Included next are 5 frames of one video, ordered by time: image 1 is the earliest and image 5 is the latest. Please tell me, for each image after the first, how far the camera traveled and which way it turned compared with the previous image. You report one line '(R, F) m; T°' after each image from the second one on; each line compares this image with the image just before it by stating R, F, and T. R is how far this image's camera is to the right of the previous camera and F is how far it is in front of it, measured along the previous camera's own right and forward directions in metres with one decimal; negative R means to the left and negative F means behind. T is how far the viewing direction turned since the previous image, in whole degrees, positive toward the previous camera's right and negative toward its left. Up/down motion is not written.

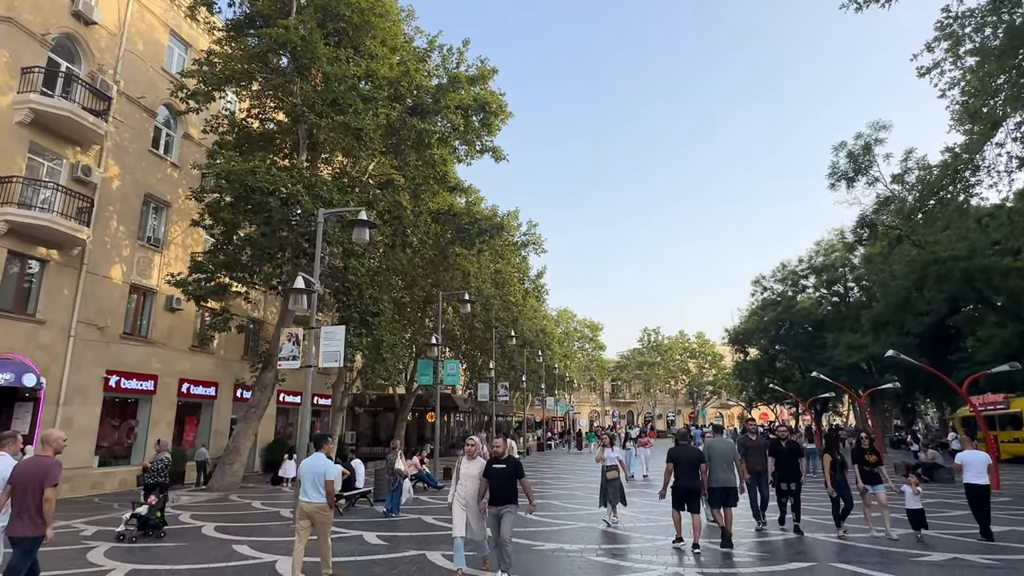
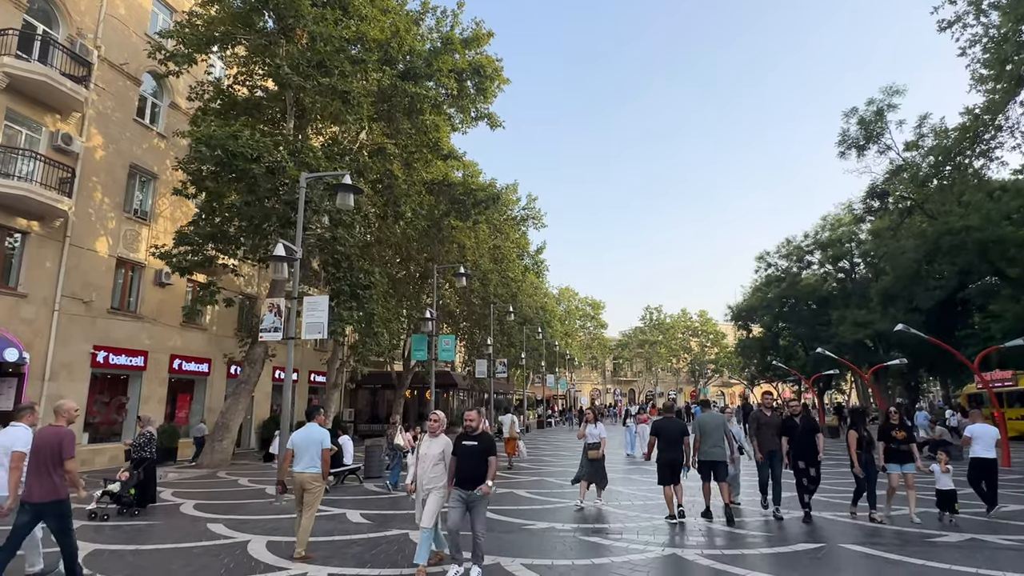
(+0.2, +0.7) m; 0°
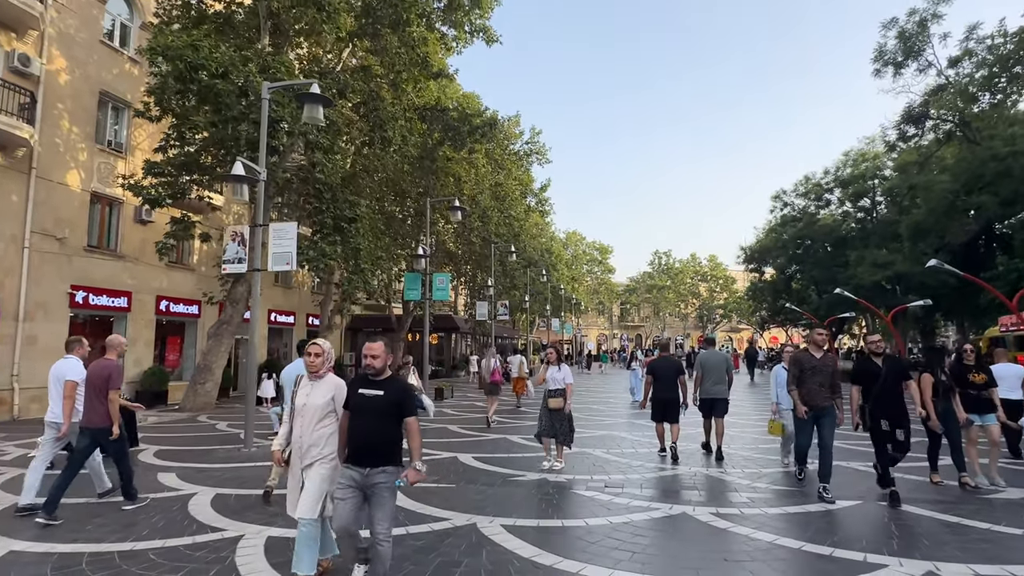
(+0.3, +1.3) m; -1°
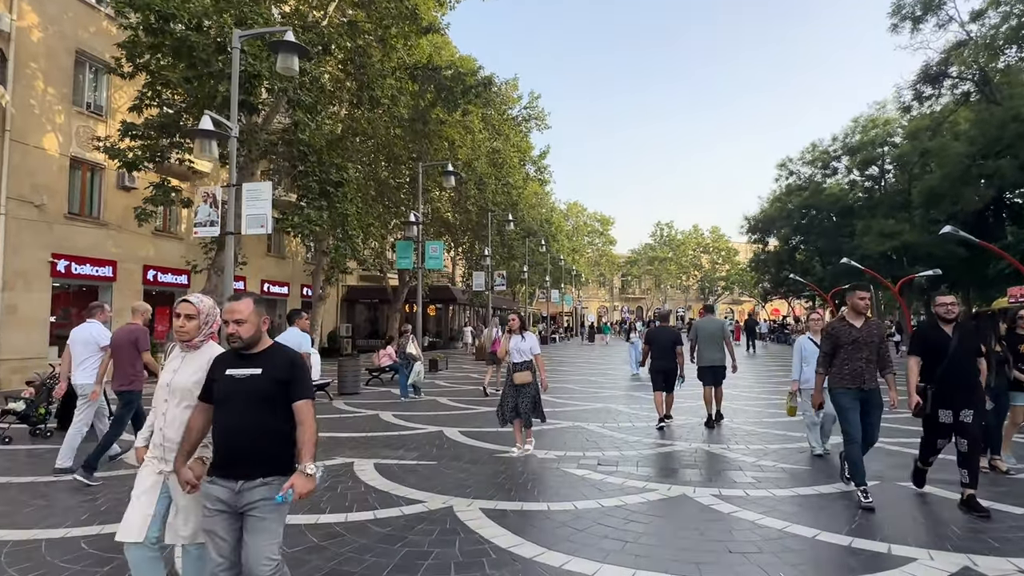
(+0.2, +0.7) m; 0°
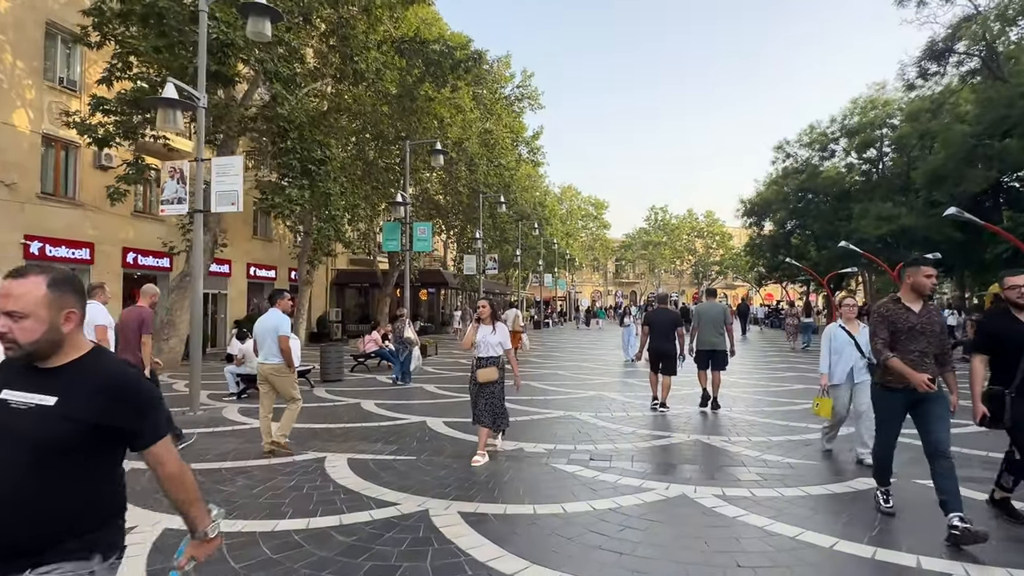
(+0.1, +0.6) m; +1°
